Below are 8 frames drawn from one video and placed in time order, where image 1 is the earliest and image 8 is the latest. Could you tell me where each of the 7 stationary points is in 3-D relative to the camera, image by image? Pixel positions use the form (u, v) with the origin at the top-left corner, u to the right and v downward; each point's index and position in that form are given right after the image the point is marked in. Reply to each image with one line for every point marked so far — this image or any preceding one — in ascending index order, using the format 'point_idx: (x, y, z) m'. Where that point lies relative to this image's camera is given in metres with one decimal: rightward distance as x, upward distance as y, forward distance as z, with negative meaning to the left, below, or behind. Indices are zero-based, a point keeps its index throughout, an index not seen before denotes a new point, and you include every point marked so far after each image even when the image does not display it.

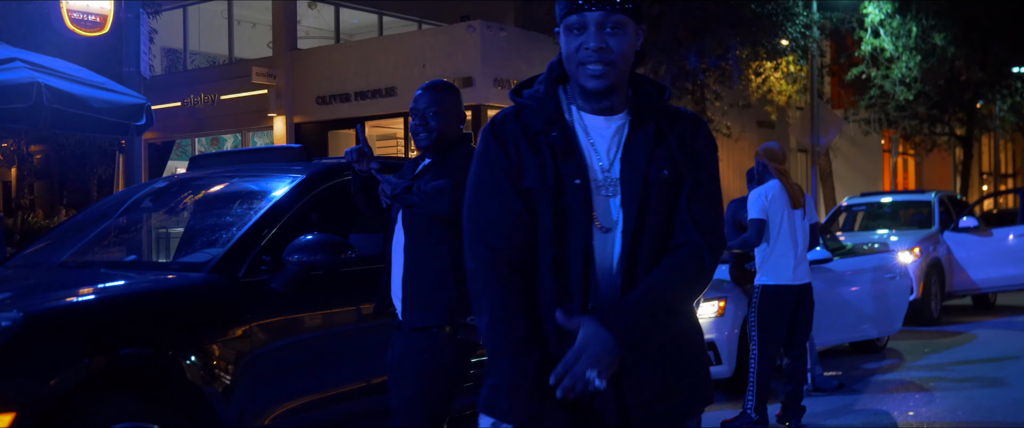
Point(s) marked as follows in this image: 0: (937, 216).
0: (+5.3, -0.1, +13.7) m
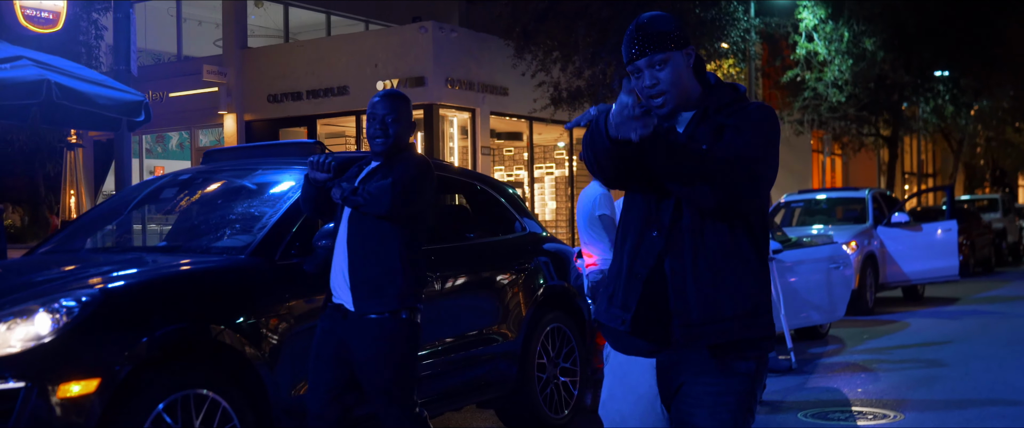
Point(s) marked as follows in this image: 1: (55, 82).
0: (+4.8, 0.0, +14.5) m
1: (-2.8, +0.8, +6.7) m
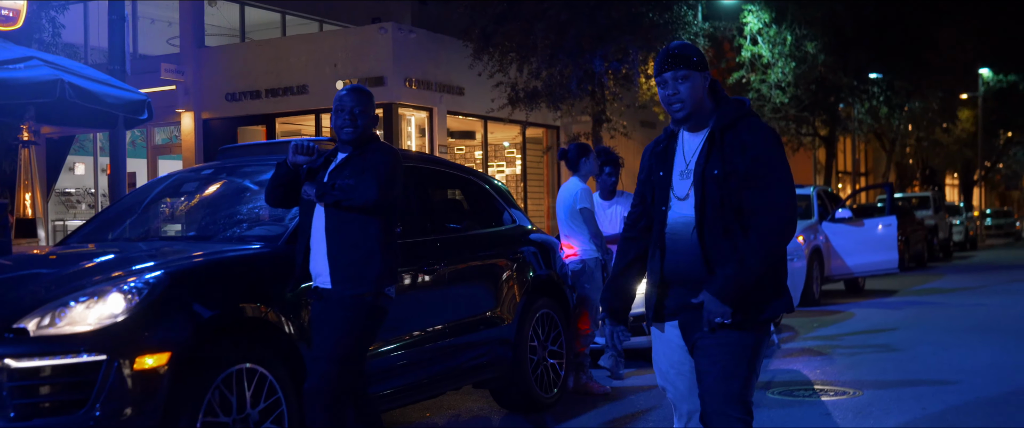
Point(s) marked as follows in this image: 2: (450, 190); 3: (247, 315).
0: (+4.3, 0.0, +15.2) m
1: (-2.8, +0.8, +7.0) m
2: (-0.4, +0.1, +6.7) m
3: (-1.2, -0.5, +4.3) m
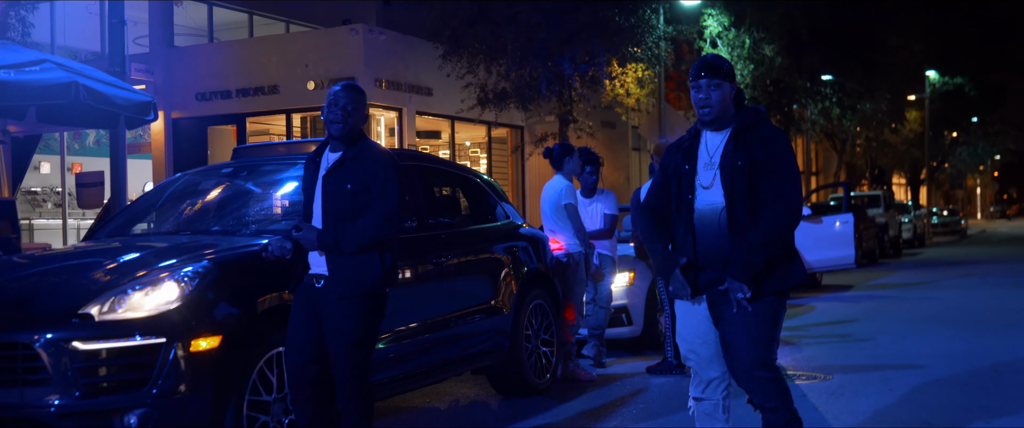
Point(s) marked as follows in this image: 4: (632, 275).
0: (+3.9, +0.1, +15.8) m
1: (-2.8, +0.9, +7.3) m
2: (-0.4, +0.2, +7.1) m
3: (-1.1, -0.4, +4.7) m
4: (+1.0, -0.6, +9.5) m
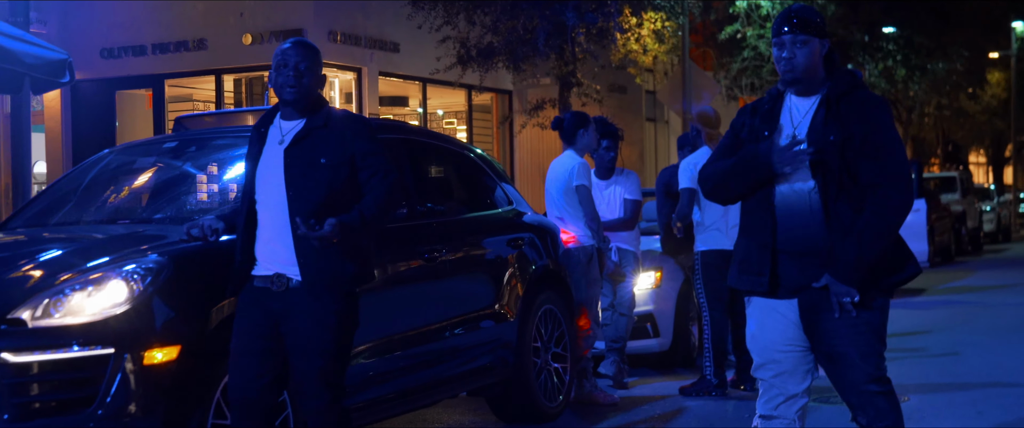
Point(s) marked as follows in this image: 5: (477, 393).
0: (+4.1, +0.4, +15.0) m
1: (-2.7, +1.0, +6.6) m
2: (-0.3, +0.3, +6.4) m
3: (-1.1, -0.4, +3.9) m
4: (+1.2, -0.5, +8.8) m
5: (-0.2, -1.0, +6.4) m
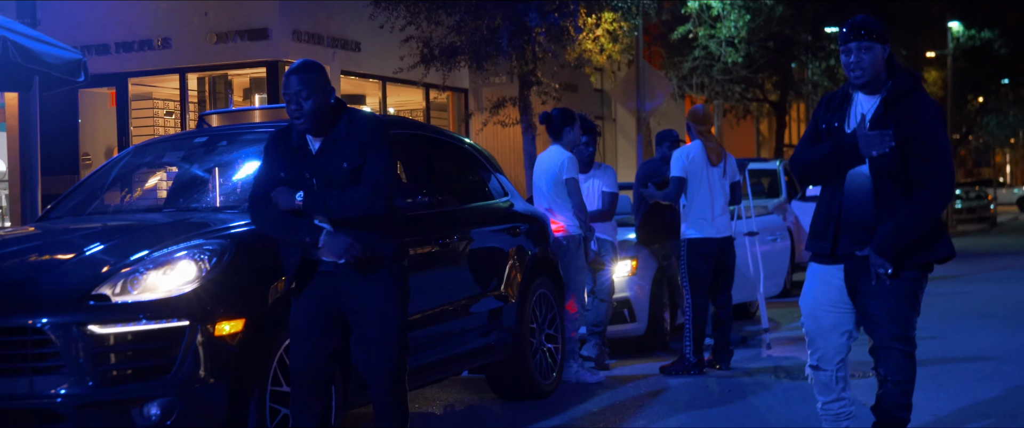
0: (+3.7, +0.4, +15.6) m
1: (-2.8, +1.0, +6.9) m
2: (-0.3, +0.3, +6.8) m
3: (-0.9, -0.3, +4.3) m
4: (+1.0, -0.4, +9.3) m
5: (-0.2, -1.0, +6.8) m
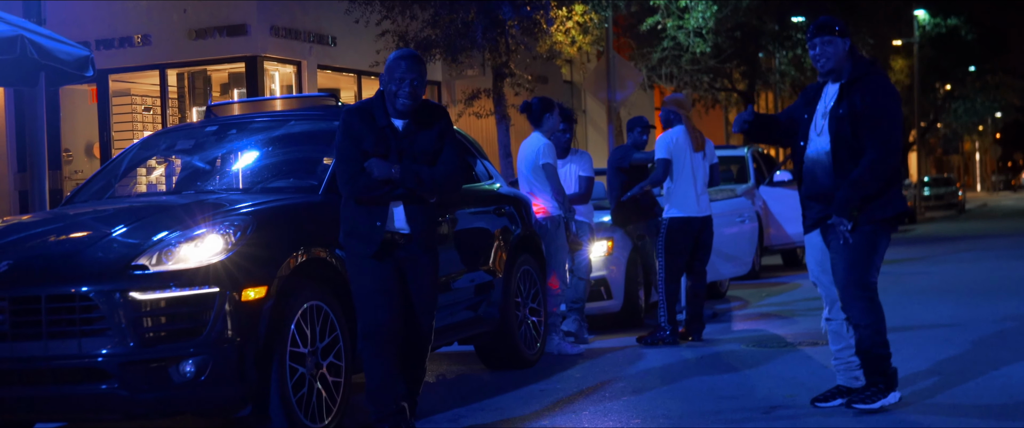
0: (+3.3, +0.7, +16.2) m
1: (-2.9, +1.1, +7.3) m
2: (-0.4, +0.4, +7.3) m
3: (-1.0, -0.2, +4.8) m
4: (+0.9, -0.3, +9.8) m
5: (-0.3, -0.8, +7.3) m
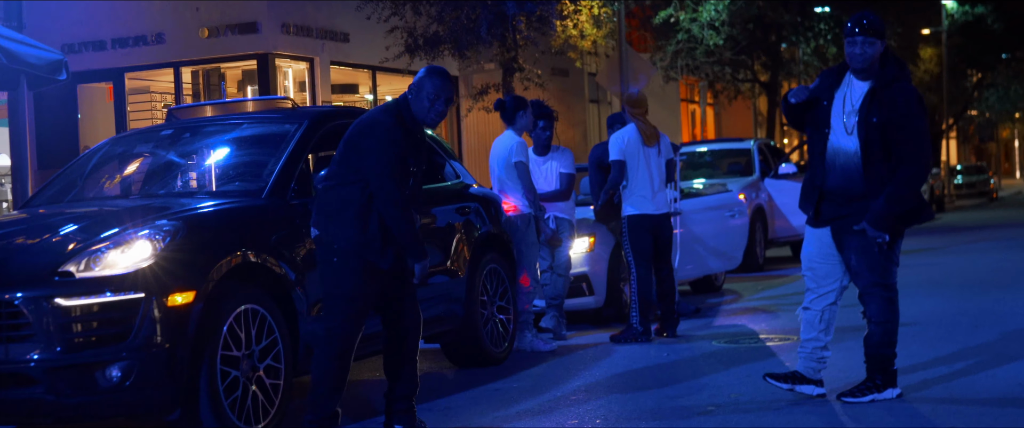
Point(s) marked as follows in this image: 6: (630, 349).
0: (+3.4, +0.8, +16.1) m
1: (-3.1, +1.1, +7.5) m
2: (-0.7, +0.4, +7.4) m
3: (-1.3, -0.3, +4.9) m
4: (+0.7, -0.2, +9.9) m
5: (-0.5, -0.8, +7.4) m
6: (+0.9, -1.0, +8.2) m
